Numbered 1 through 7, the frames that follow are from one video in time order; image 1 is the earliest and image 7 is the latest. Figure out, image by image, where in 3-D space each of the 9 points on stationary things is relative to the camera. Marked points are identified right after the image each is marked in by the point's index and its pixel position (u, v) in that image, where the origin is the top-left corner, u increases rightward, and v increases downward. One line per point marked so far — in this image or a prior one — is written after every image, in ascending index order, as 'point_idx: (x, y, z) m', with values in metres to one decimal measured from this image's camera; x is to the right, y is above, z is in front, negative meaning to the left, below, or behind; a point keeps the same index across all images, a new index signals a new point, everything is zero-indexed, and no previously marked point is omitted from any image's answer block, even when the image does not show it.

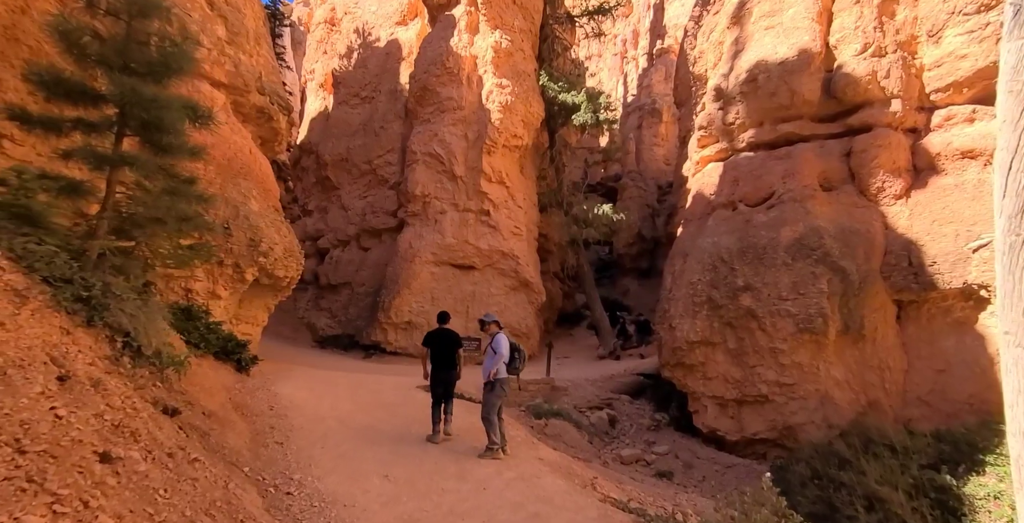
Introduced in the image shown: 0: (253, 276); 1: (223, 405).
0: (-5.0, -0.3, +9.7) m
1: (-3.4, -1.7, +5.9) m
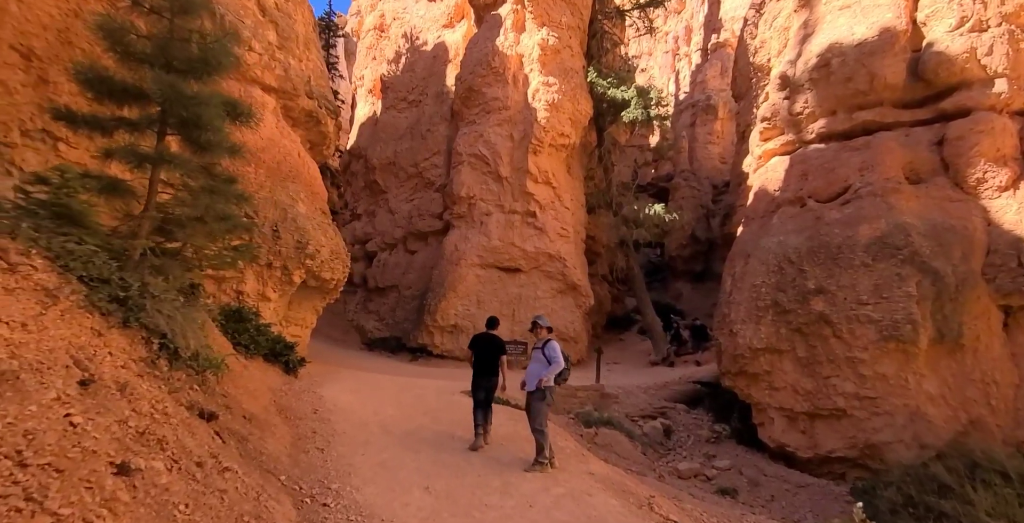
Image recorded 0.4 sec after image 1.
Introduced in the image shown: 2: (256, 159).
0: (-4.1, -0.3, +9.7) m
1: (-2.9, -1.7, +5.9) m
2: (-4.8, +1.9, +9.5) m
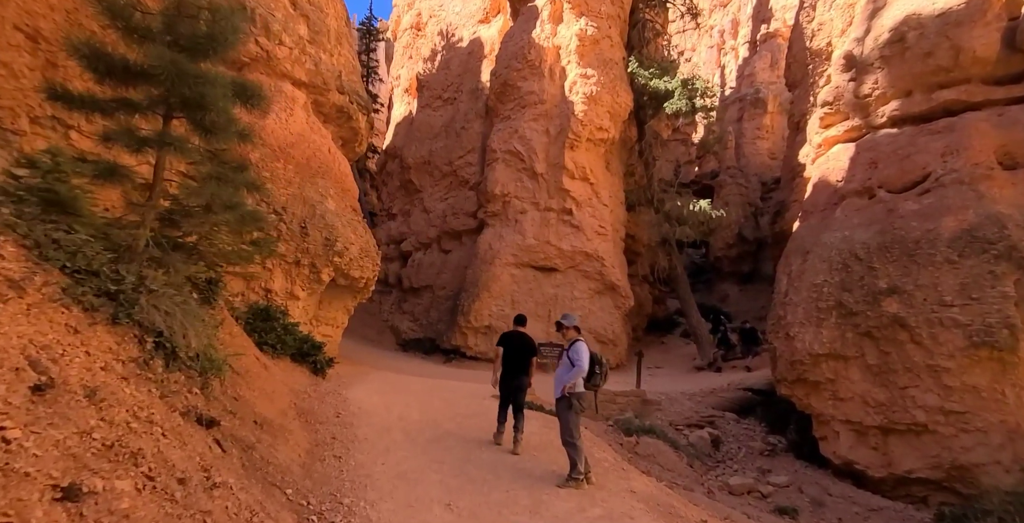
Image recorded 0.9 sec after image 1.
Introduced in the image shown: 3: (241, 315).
0: (-3.5, -0.3, +9.5) m
1: (-2.5, -1.7, +5.5) m
2: (-4.2, +2.0, +9.3) m
3: (-4.3, -0.9, +8.1) m
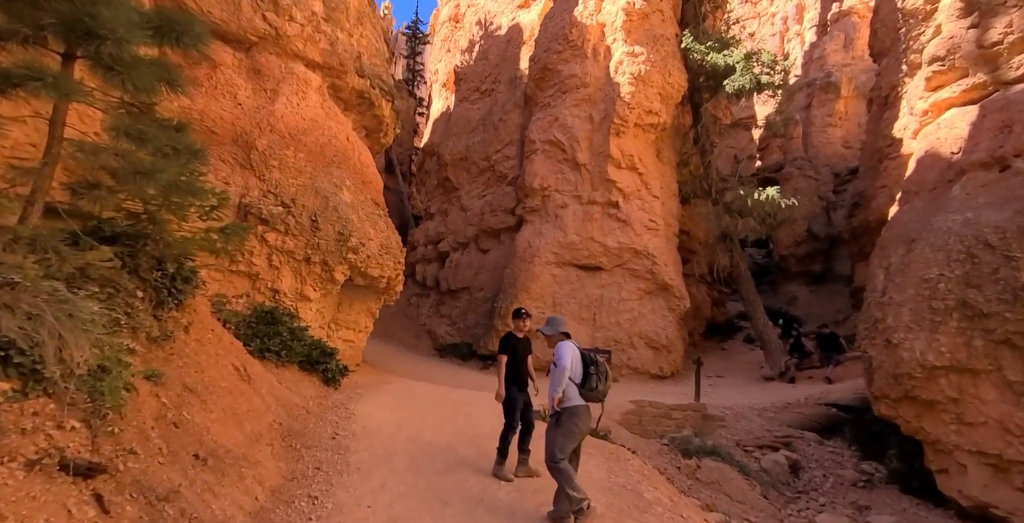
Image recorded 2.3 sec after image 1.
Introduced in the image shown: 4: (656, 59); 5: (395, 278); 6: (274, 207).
0: (-2.9, -0.2, +8.5) m
1: (-2.3, -1.6, +4.5) m
2: (-3.6, +2.0, +8.5) m
3: (-3.9, -0.8, +7.2) m
4: (+4.1, +5.8, +14.4) m
5: (-2.2, -0.3, +9.6) m
6: (-3.7, +0.9, +7.9) m
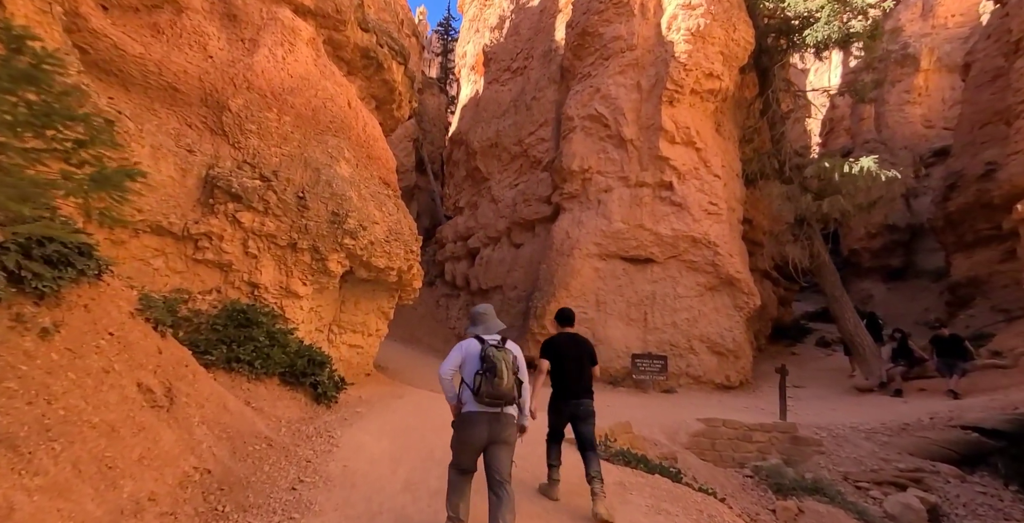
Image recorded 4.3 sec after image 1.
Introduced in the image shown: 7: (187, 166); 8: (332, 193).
0: (-2.4, -0.1, +6.9) m
1: (-2.1, -1.4, +2.8) m
2: (-3.2, +2.2, +6.9) m
3: (-3.5, -0.7, +5.7) m
4: (+4.9, +6.1, +12.3) m
5: (-1.7, -0.1, +7.9) m
6: (-3.3, +1.0, +6.3) m
7: (-3.9, +1.1, +6.0) m
8: (-2.5, +0.9, +7.0) m
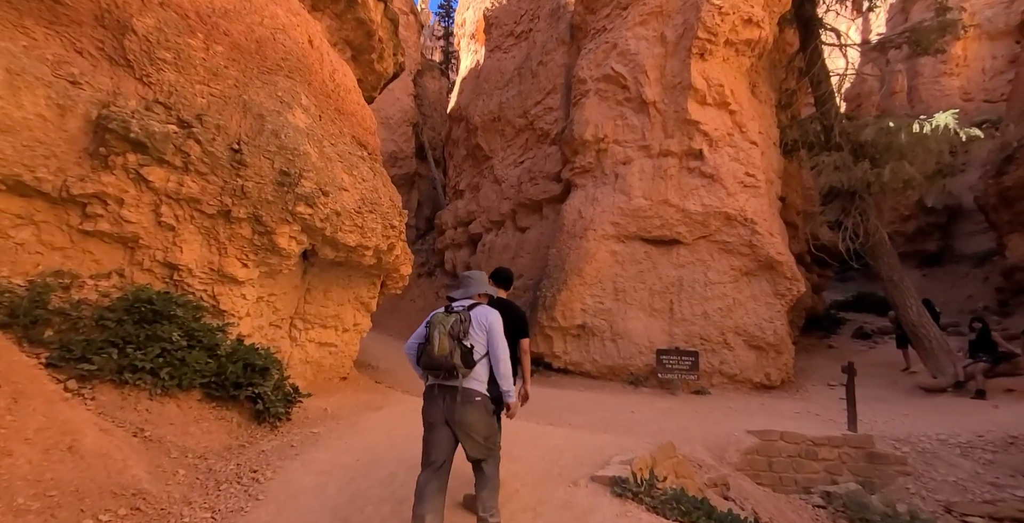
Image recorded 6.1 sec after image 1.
0: (-2.3, +0.2, +5.3) m
1: (-2.0, -1.2, +1.3) m
2: (-3.2, +2.4, +5.3) m
3: (-3.4, -0.4, +4.1) m
4: (+5.0, +6.5, +10.5) m
5: (-1.6, +0.2, +6.3) m
6: (-3.2, +1.3, +4.7) m
7: (-3.9, +1.4, +4.4) m
8: (-2.4, +1.2, +5.3) m
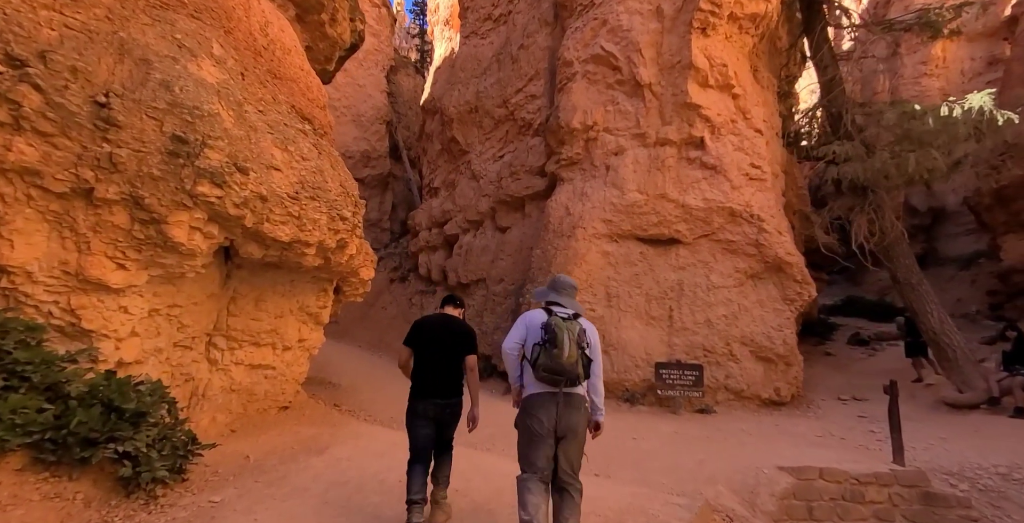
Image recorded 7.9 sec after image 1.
0: (-2.5, +0.2, +3.9) m
1: (-2.0, -1.1, -0.2) m
2: (-3.3, +2.4, +3.8) m
3: (-3.5, -0.4, +2.6) m
4: (+4.6, +6.5, +9.5) m
5: (-1.8, +0.1, +4.9) m
6: (-3.4, +1.3, +3.2) m
7: (-4.0, +1.4, +2.9) m
8: (-2.6, +1.2, +3.9) m
